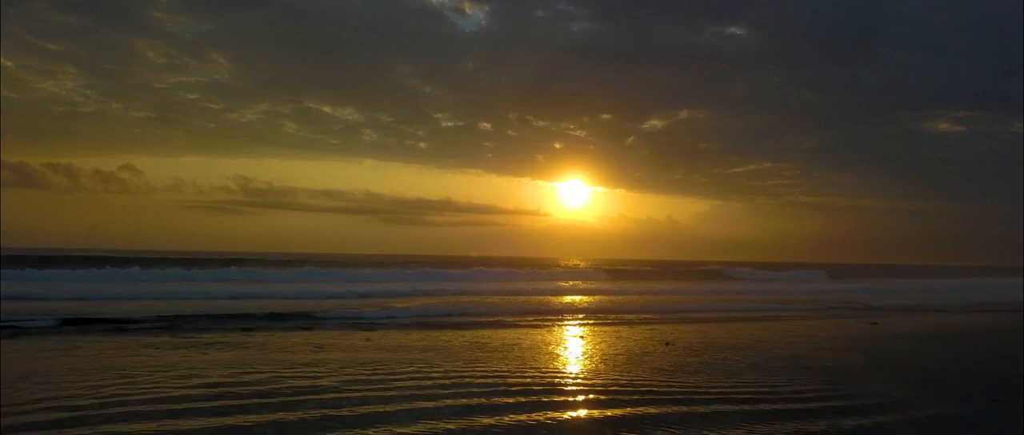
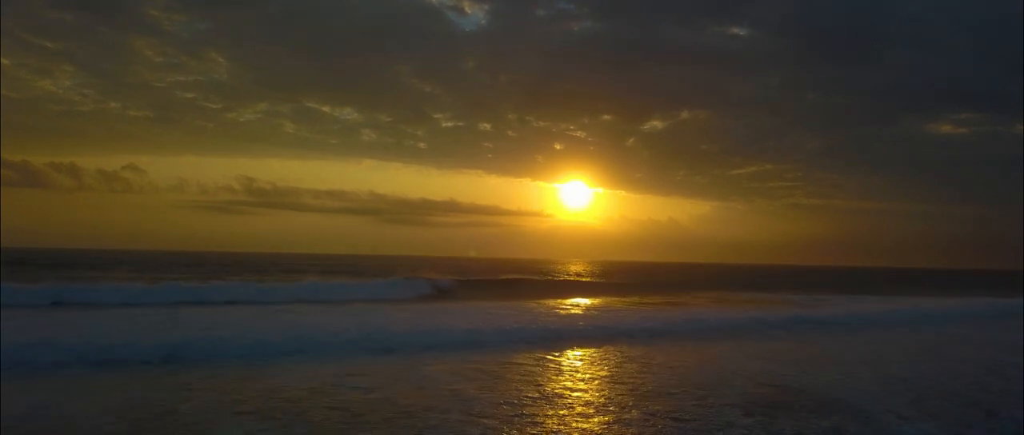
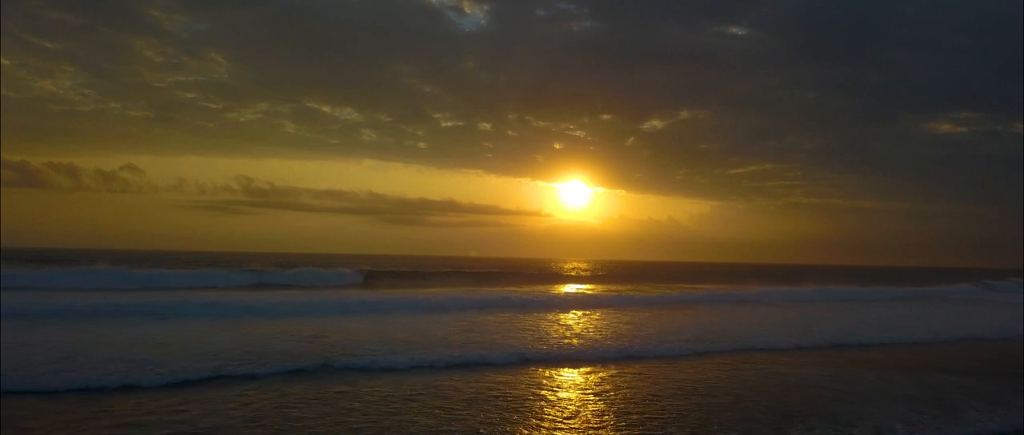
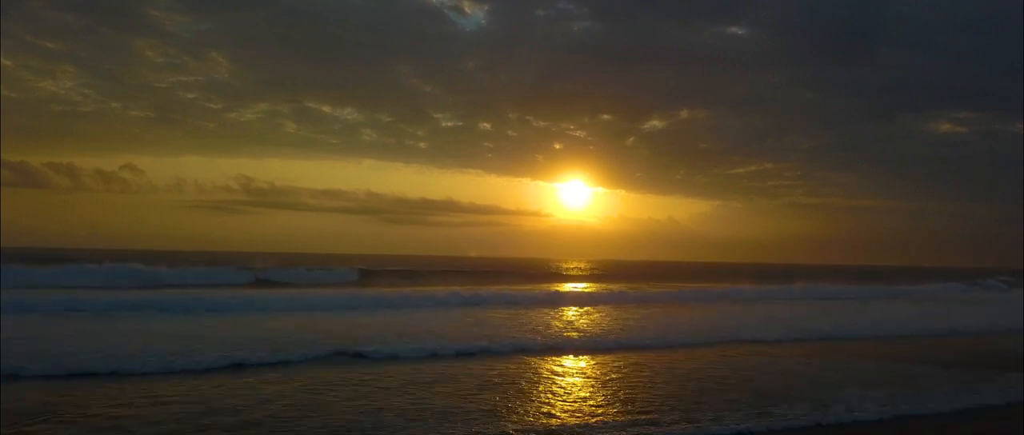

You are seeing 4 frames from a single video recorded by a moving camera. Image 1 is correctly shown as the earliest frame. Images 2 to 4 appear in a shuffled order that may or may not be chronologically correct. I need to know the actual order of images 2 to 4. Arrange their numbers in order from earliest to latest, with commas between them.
4, 3, 2
